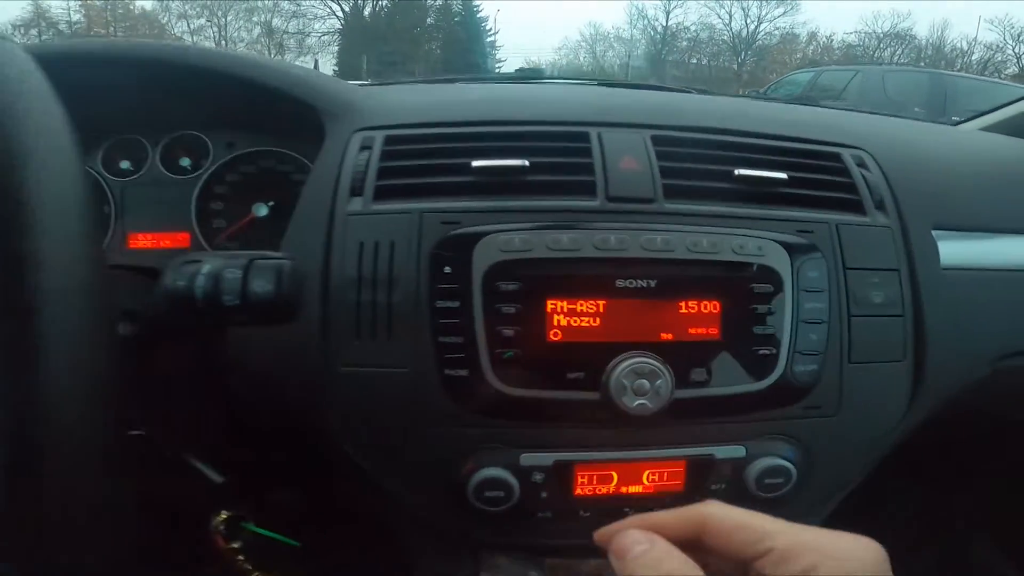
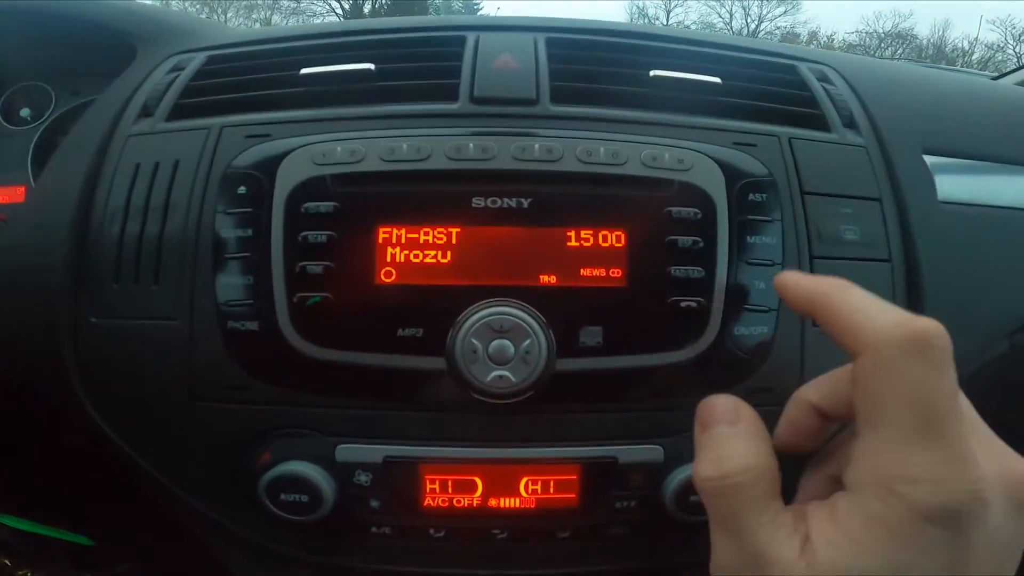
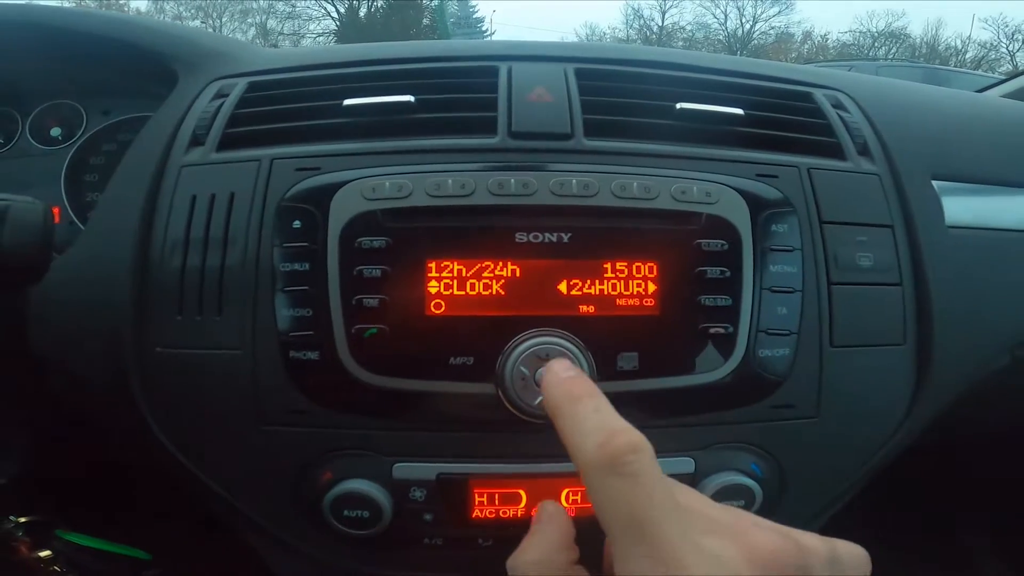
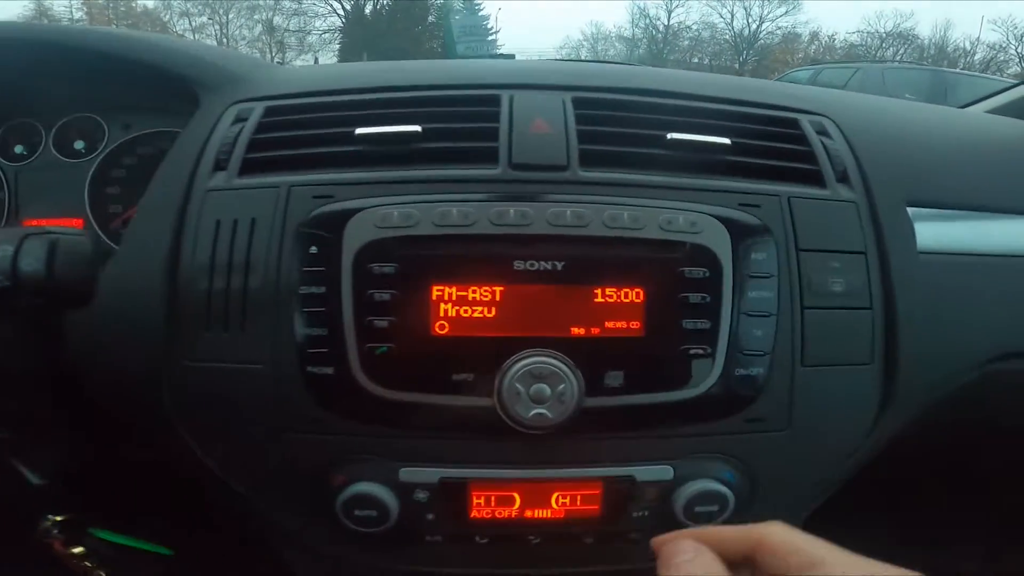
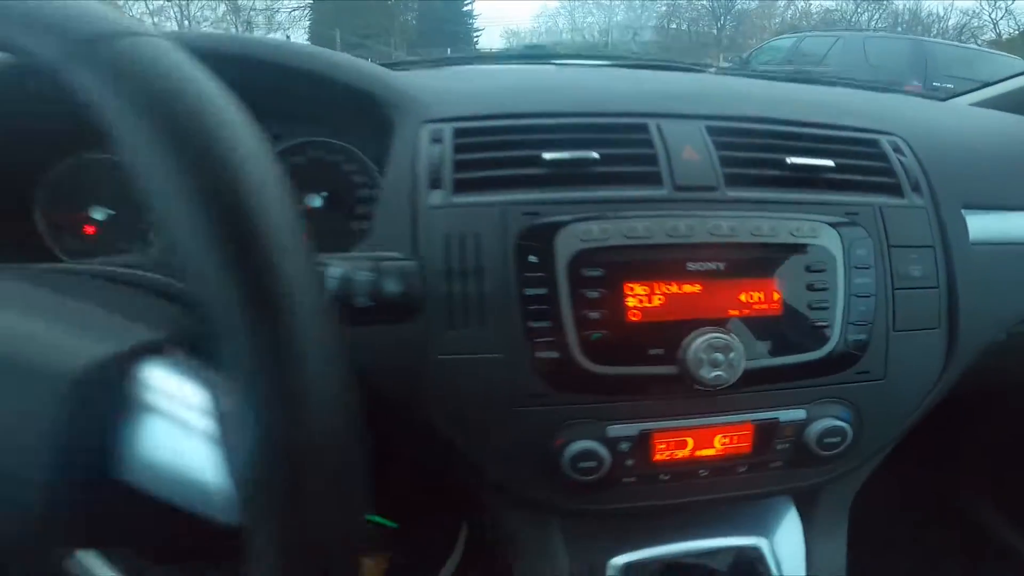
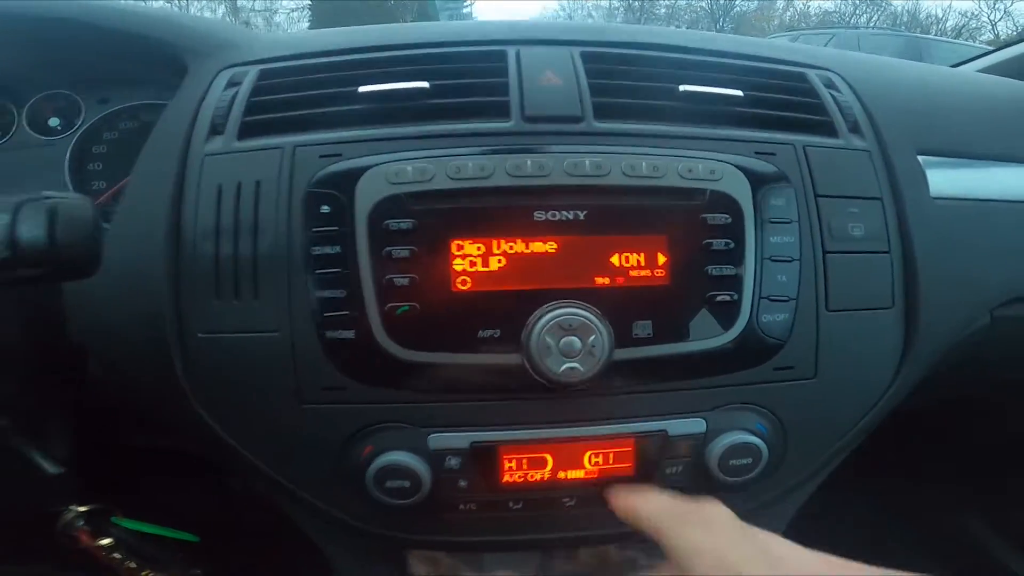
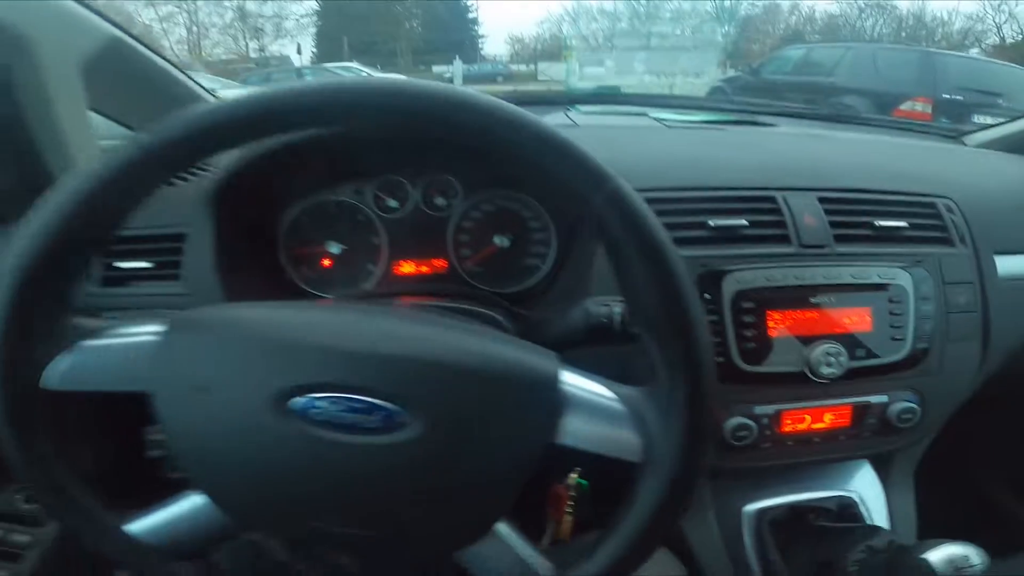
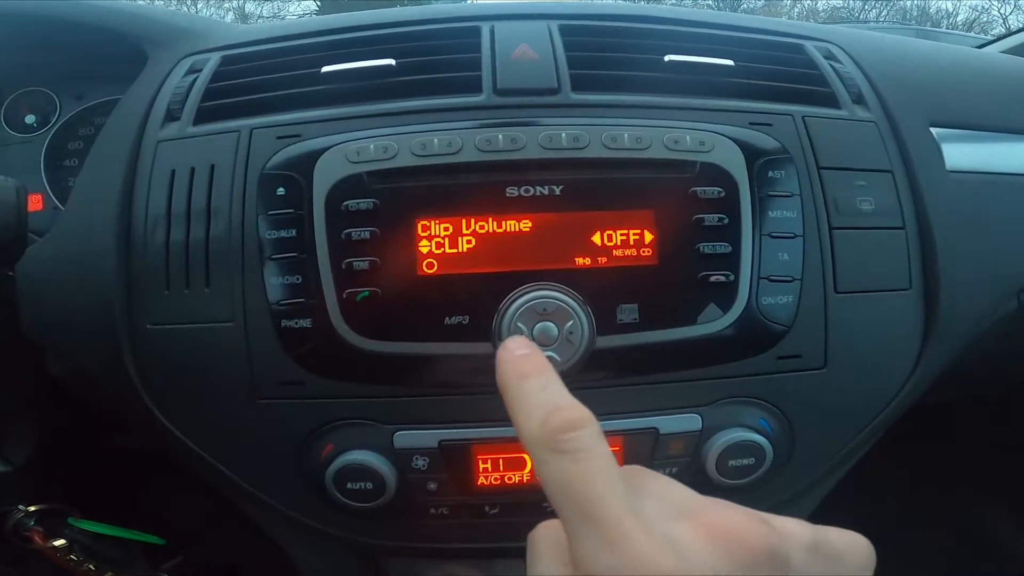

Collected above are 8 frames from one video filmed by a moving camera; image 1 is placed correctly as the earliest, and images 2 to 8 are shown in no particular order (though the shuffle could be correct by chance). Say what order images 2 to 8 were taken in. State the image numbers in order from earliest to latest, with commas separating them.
4, 2, 3, 8, 6, 5, 7
